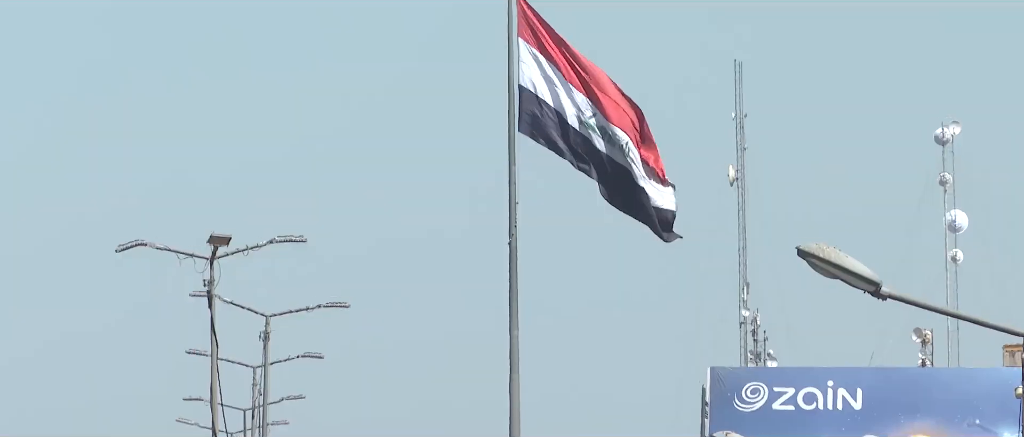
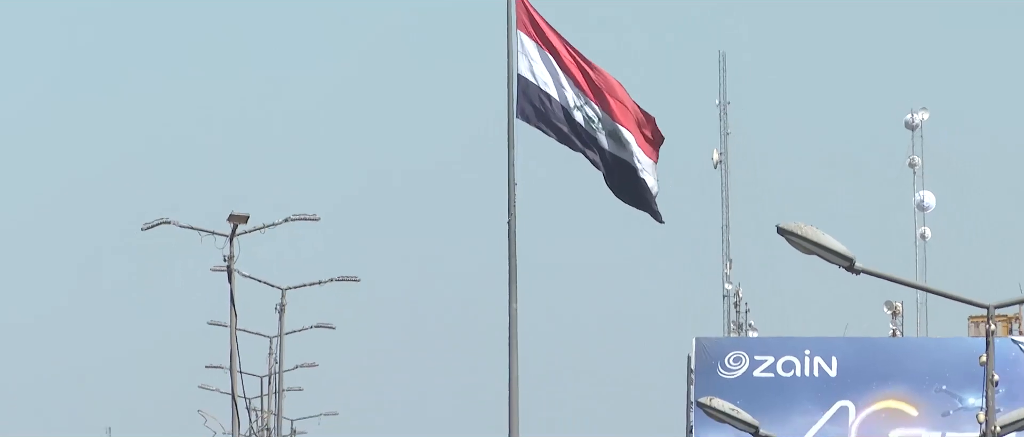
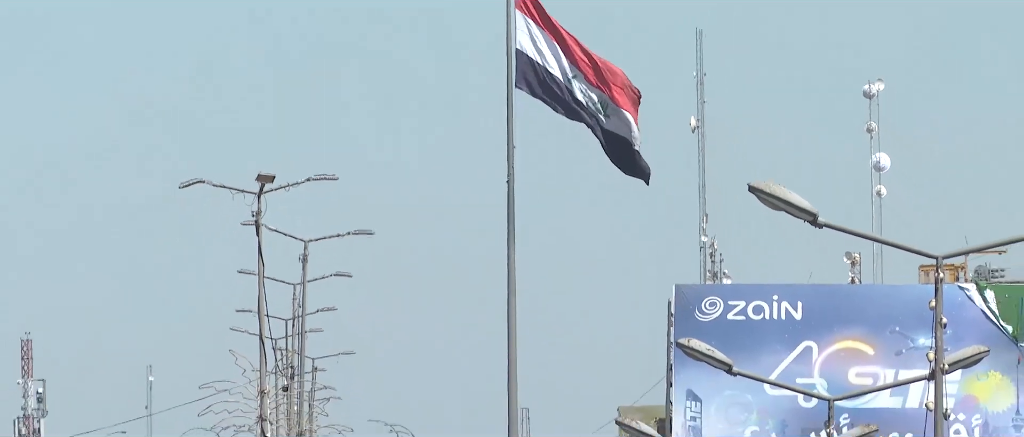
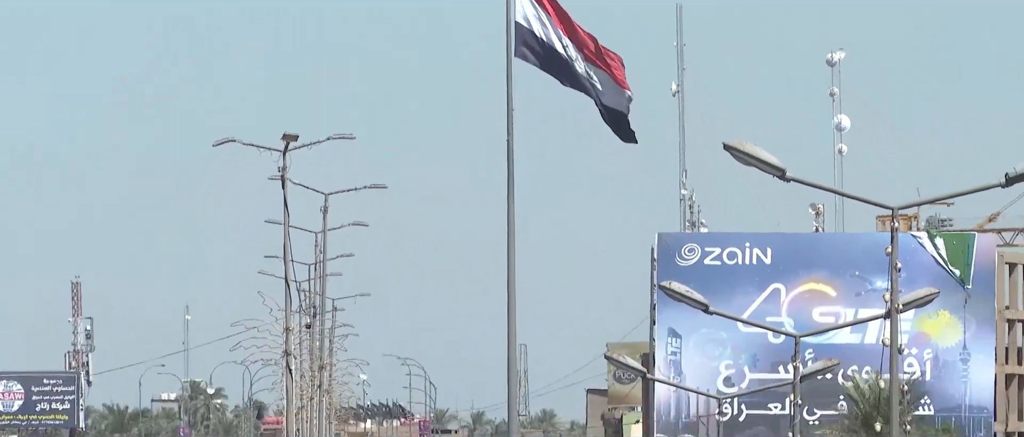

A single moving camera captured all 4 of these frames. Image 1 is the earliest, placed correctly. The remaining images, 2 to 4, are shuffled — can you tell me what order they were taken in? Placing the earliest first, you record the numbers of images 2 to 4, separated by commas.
2, 3, 4
